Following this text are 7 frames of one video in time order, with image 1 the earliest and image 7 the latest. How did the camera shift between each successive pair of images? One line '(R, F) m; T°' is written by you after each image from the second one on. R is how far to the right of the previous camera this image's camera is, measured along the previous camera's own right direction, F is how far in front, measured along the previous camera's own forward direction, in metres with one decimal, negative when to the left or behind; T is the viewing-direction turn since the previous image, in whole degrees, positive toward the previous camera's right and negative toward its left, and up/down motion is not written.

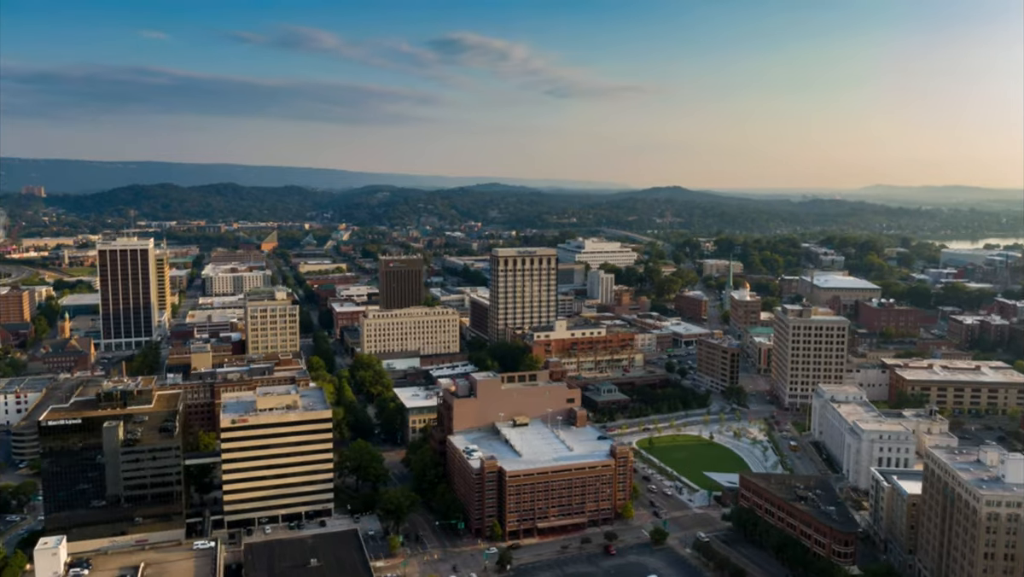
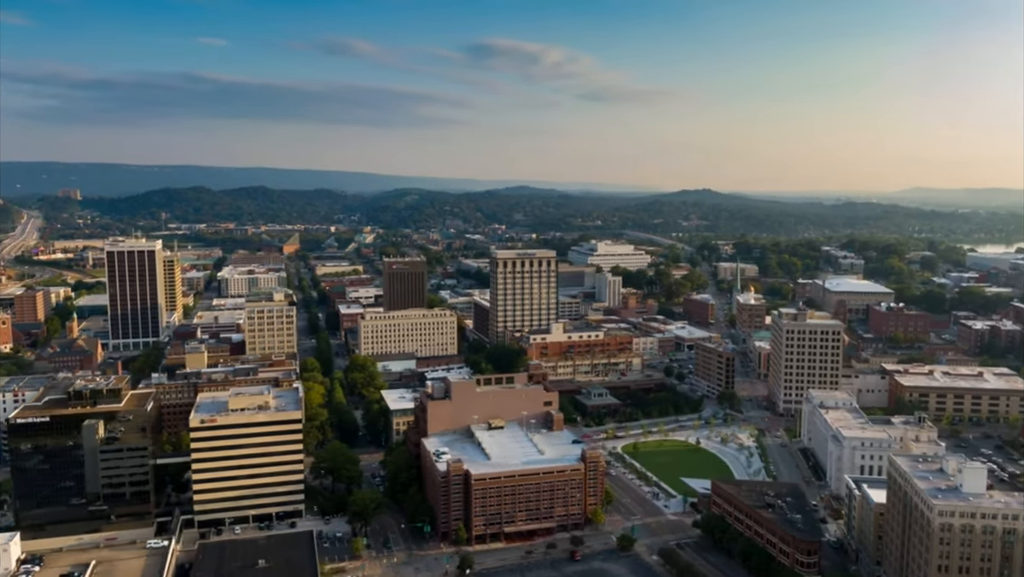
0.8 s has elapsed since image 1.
(+4.2, +0.5) m; -2°
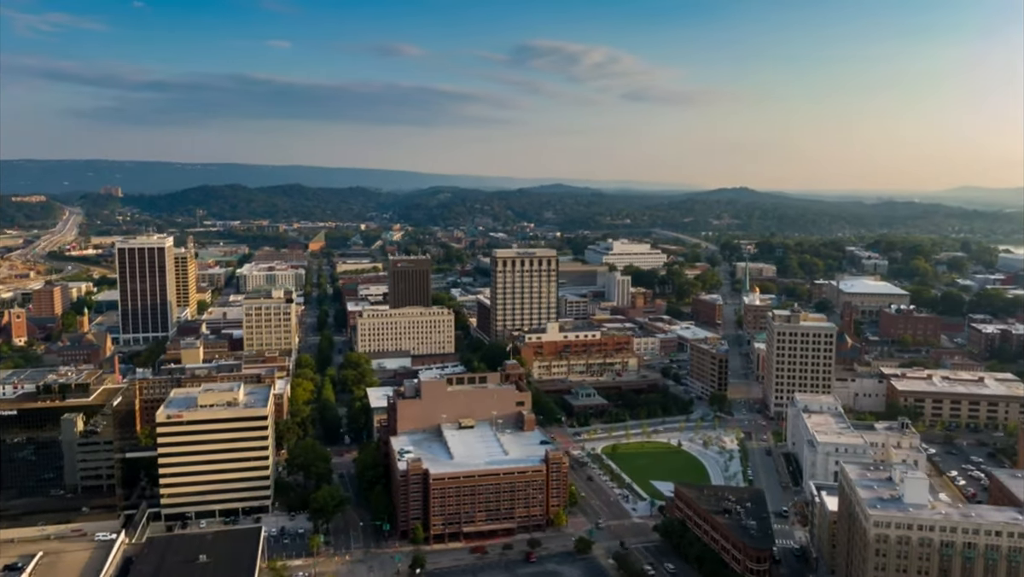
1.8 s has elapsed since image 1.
(+5.0, +0.5) m; -3°
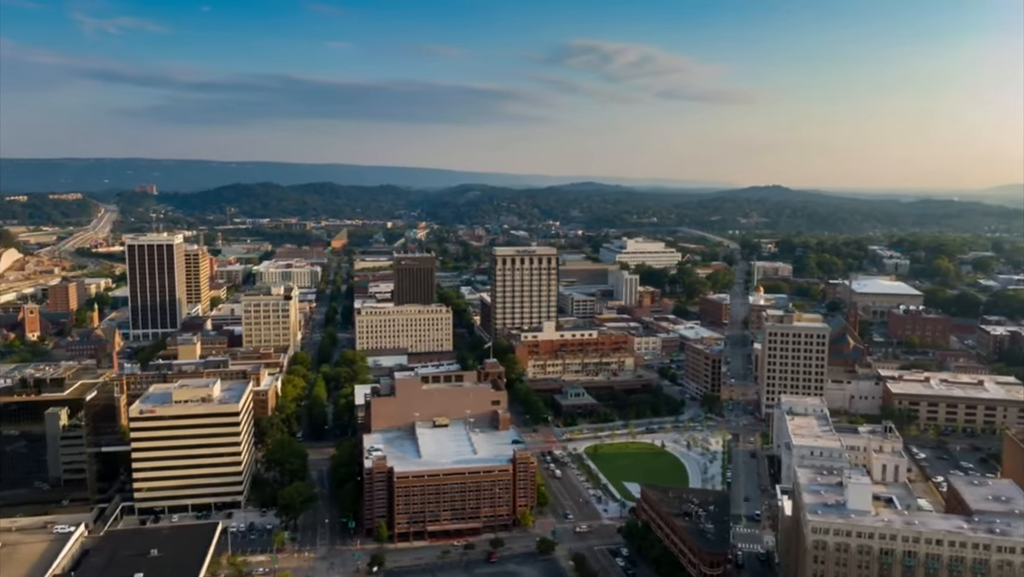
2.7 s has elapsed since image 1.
(+4.4, +0.4) m; -2°
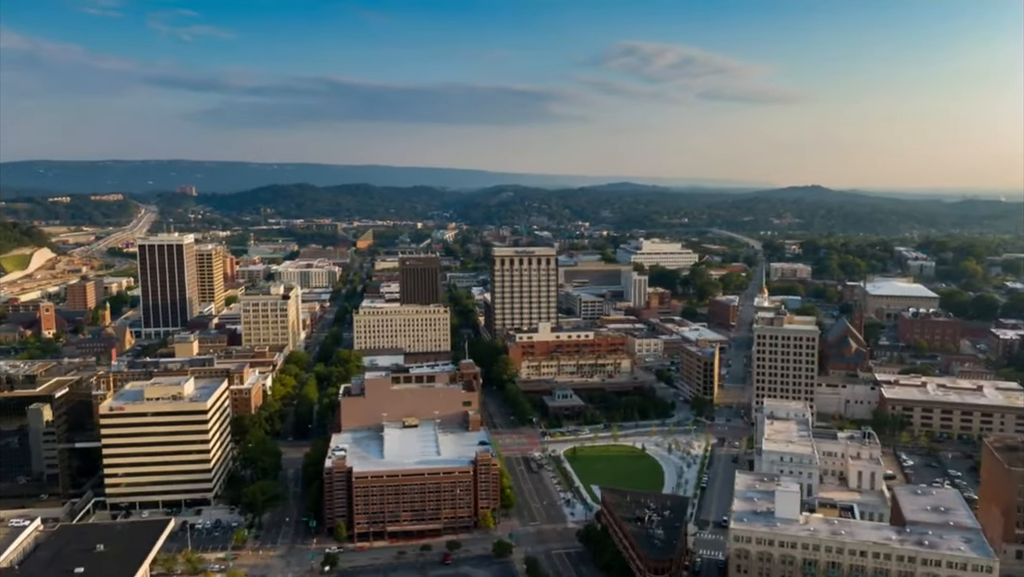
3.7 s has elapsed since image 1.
(+5.1, +0.5) m; -3°
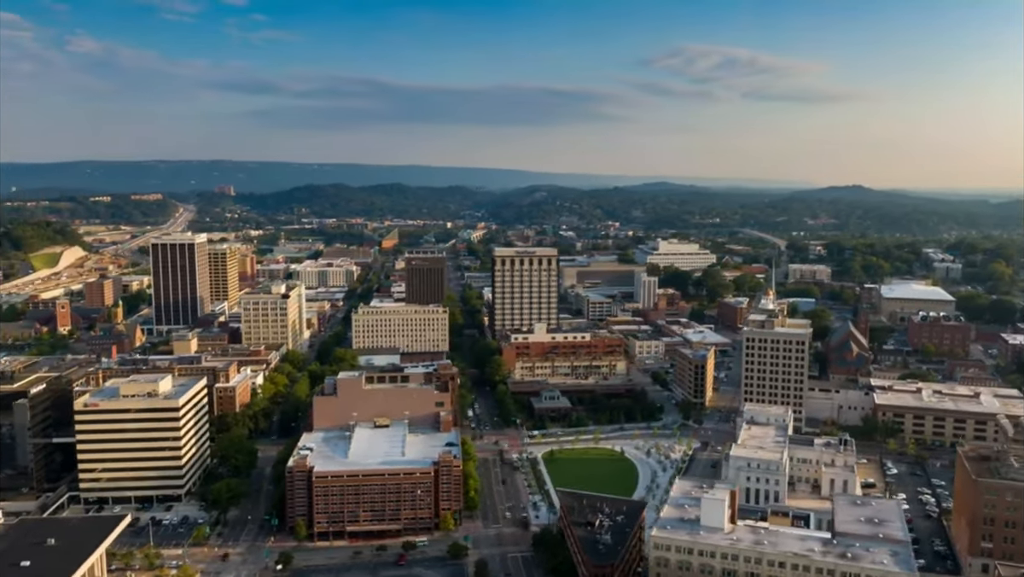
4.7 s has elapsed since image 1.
(+5.0, +0.5) m; -3°
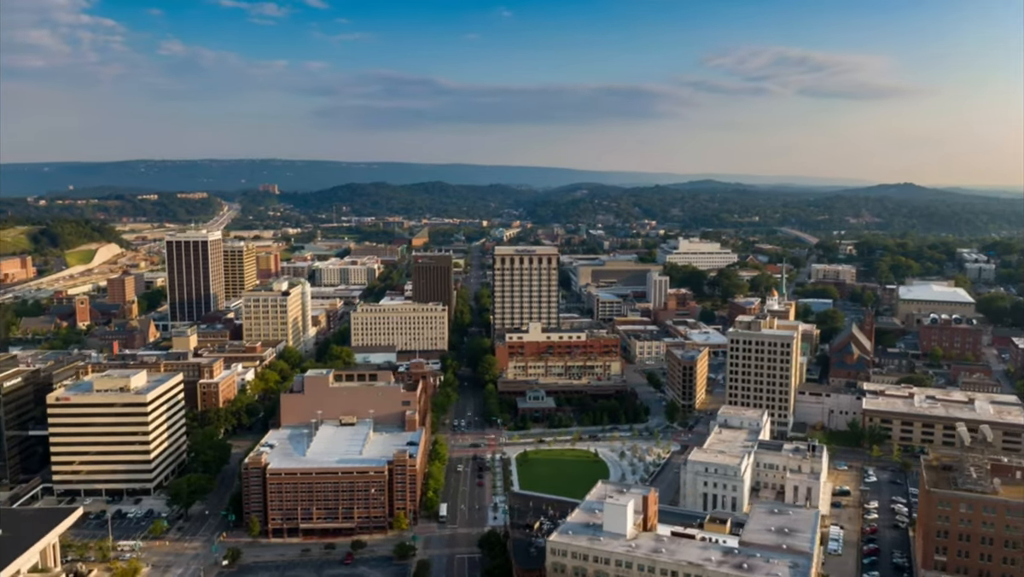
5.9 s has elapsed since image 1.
(+6.0, +0.6) m; -3°
